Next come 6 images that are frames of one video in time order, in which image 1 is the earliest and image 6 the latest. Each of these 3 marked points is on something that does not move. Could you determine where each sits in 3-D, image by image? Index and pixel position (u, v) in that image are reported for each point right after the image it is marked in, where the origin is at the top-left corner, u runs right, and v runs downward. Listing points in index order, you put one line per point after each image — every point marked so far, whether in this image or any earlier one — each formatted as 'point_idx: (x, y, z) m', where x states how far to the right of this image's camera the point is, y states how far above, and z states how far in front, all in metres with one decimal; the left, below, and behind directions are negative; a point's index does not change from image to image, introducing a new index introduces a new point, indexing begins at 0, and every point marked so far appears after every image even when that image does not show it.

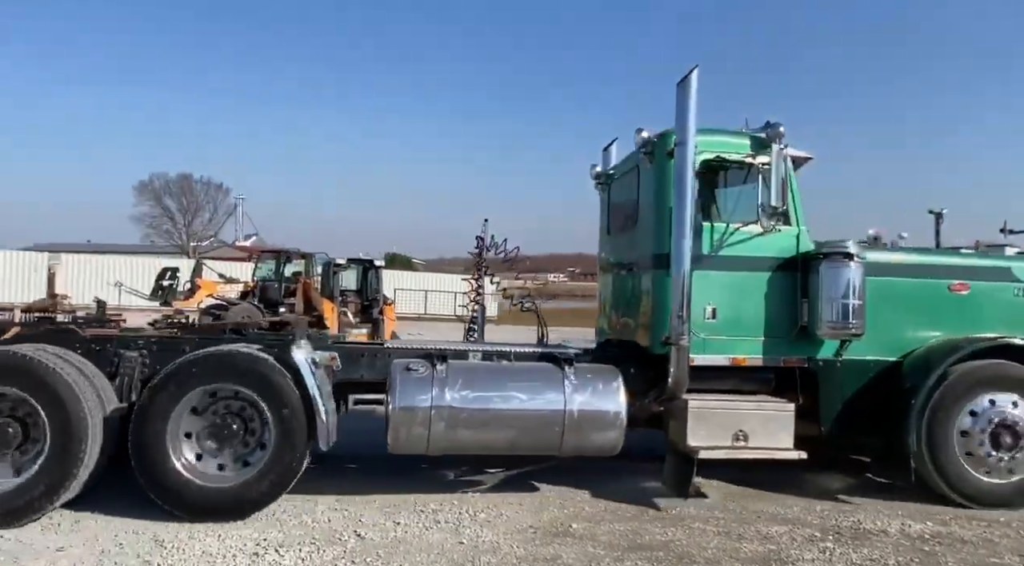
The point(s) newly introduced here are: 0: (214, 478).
0: (-1.9, -1.2, +4.3) m
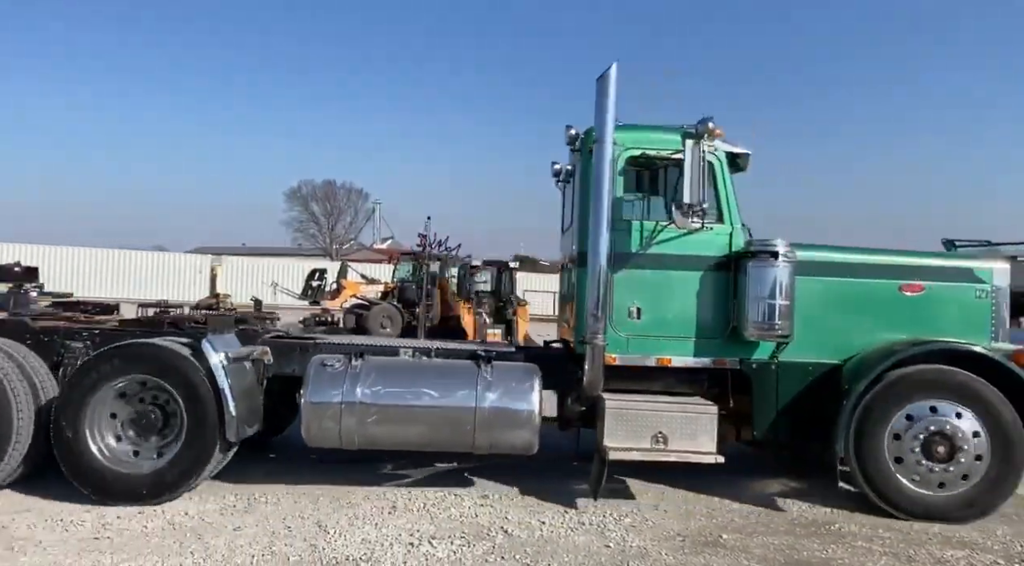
0: (-2.5, -1.2, +4.5) m
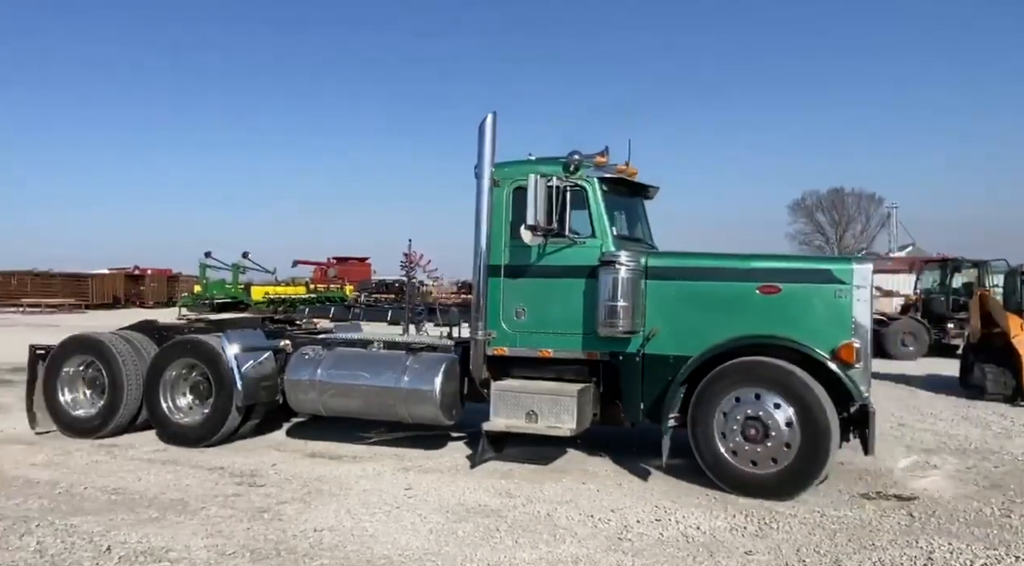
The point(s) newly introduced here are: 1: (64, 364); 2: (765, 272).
0: (-3.2, -1.3, +6.9) m
1: (-4.8, -0.9, +7.4) m
2: (+2.0, +0.1, +5.6) m
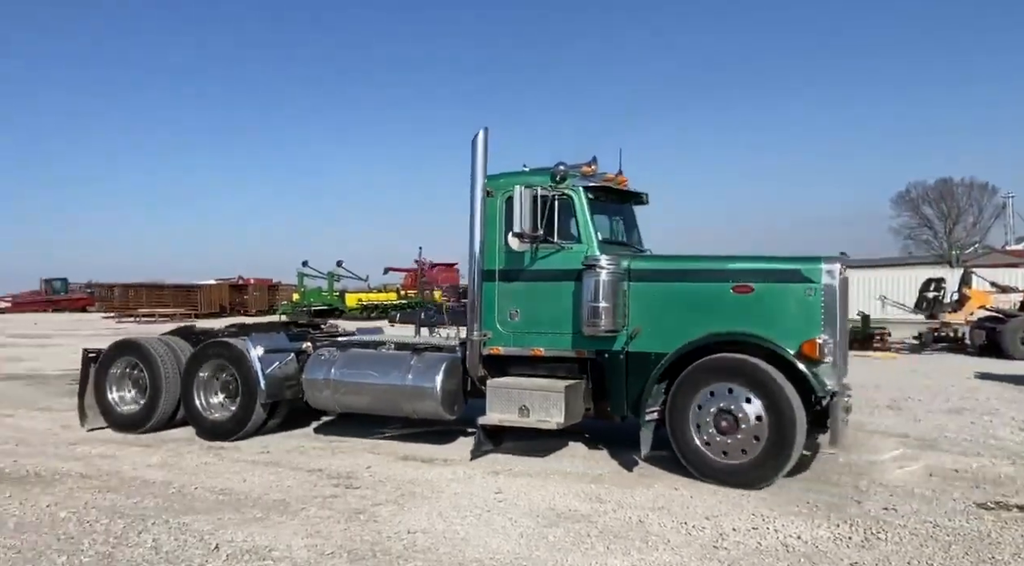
0: (-3.2, -1.4, +7.5) m
1: (-4.7, -1.0, +8.2) m
2: (+1.9, +0.1, +5.9) m
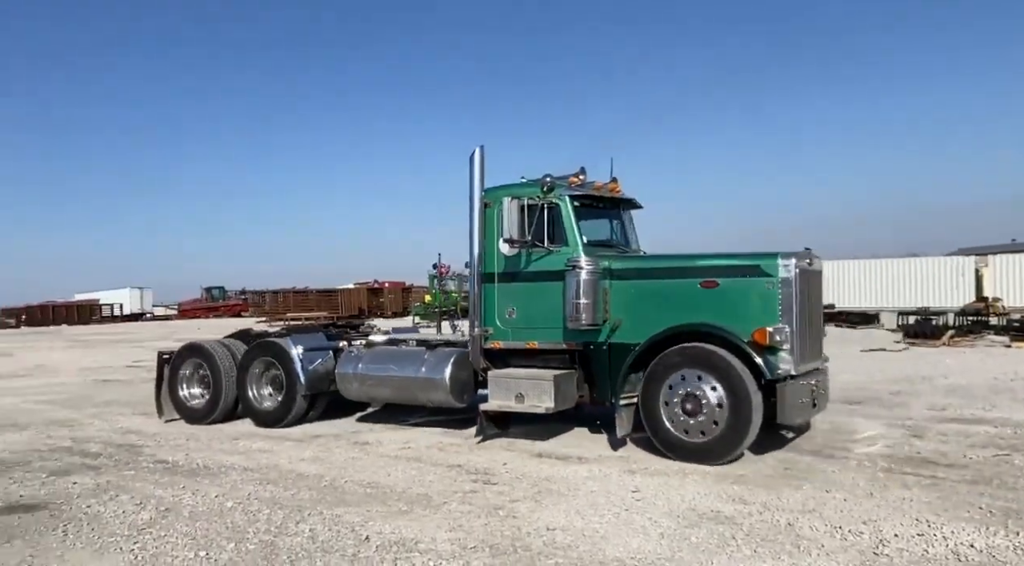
0: (-3.0, -1.5, +8.6) m
1: (-4.5, -1.1, +9.4) m
2: (+1.8, +0.1, +6.4) m
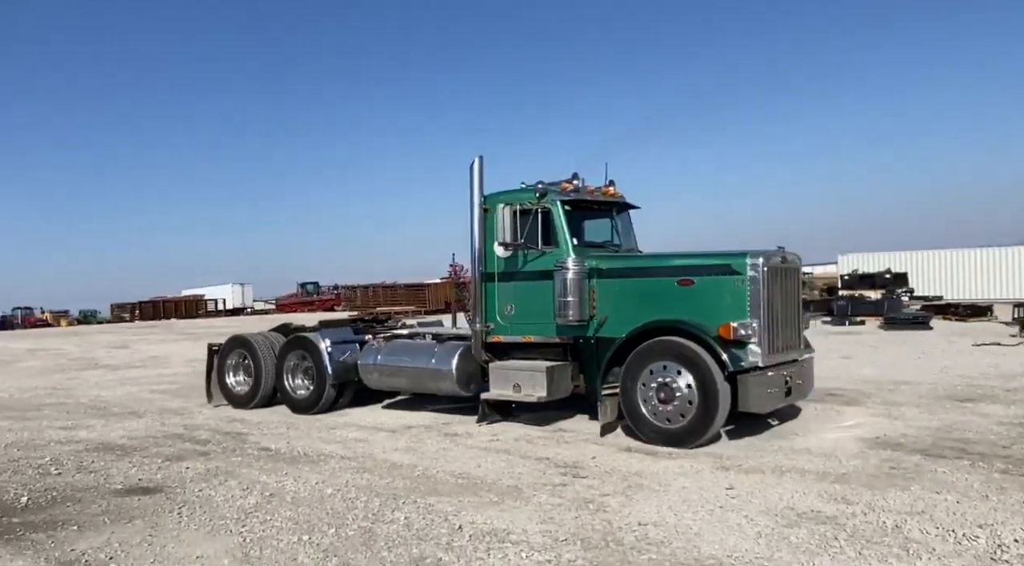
0: (-2.9, -1.5, +9.5) m
1: (-4.3, -1.1, +10.5) m
2: (+1.7, +0.1, +6.9) m
